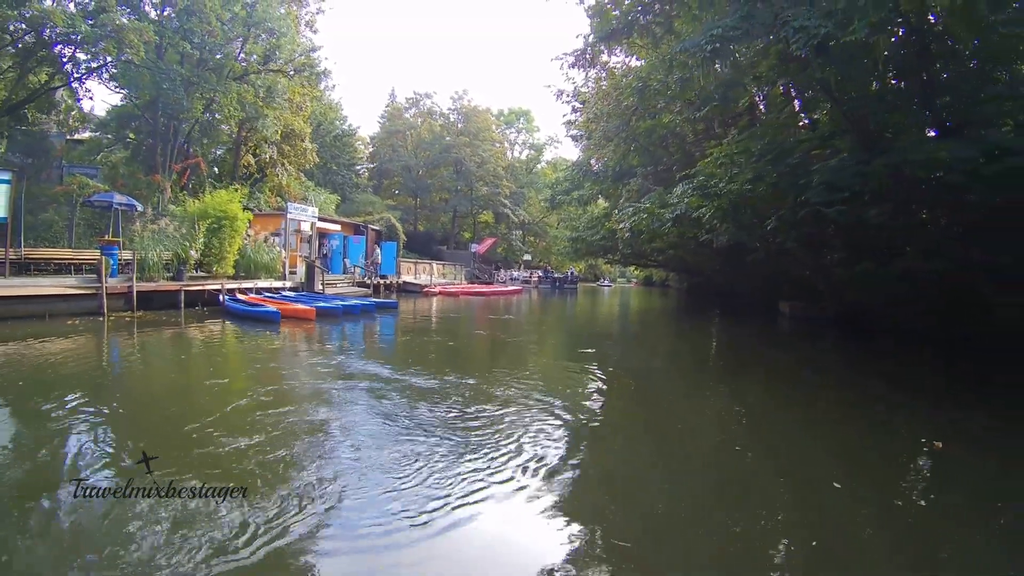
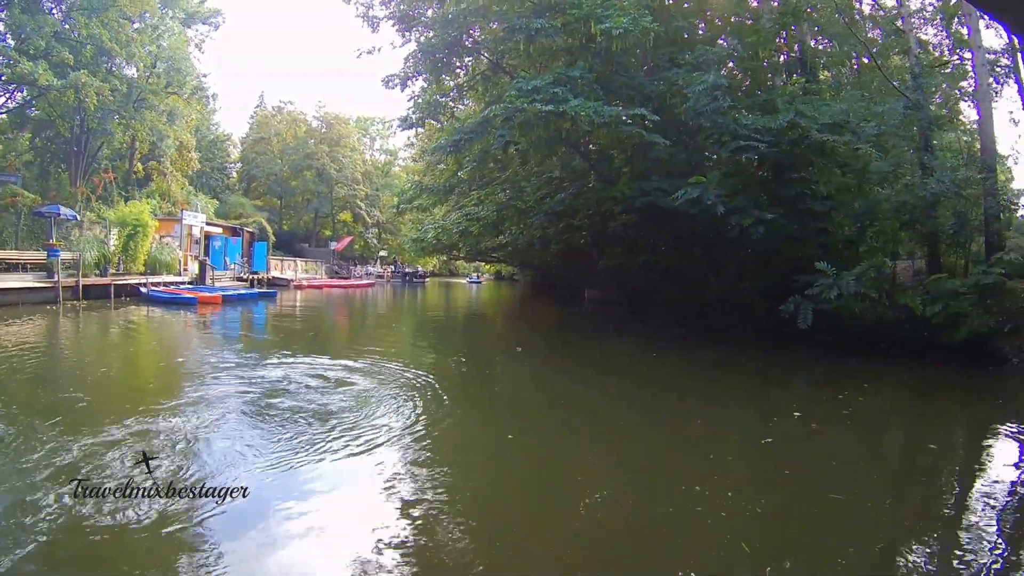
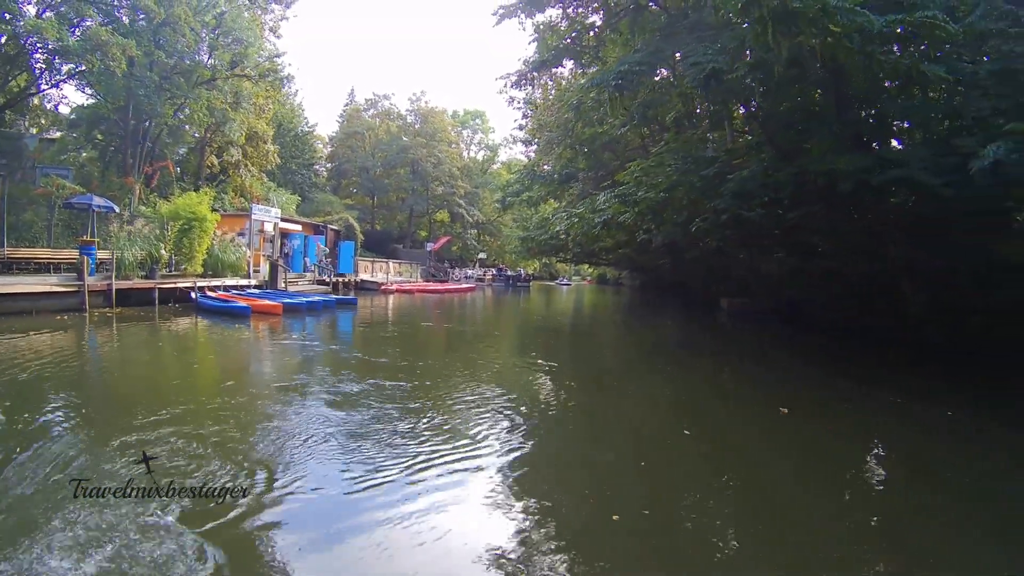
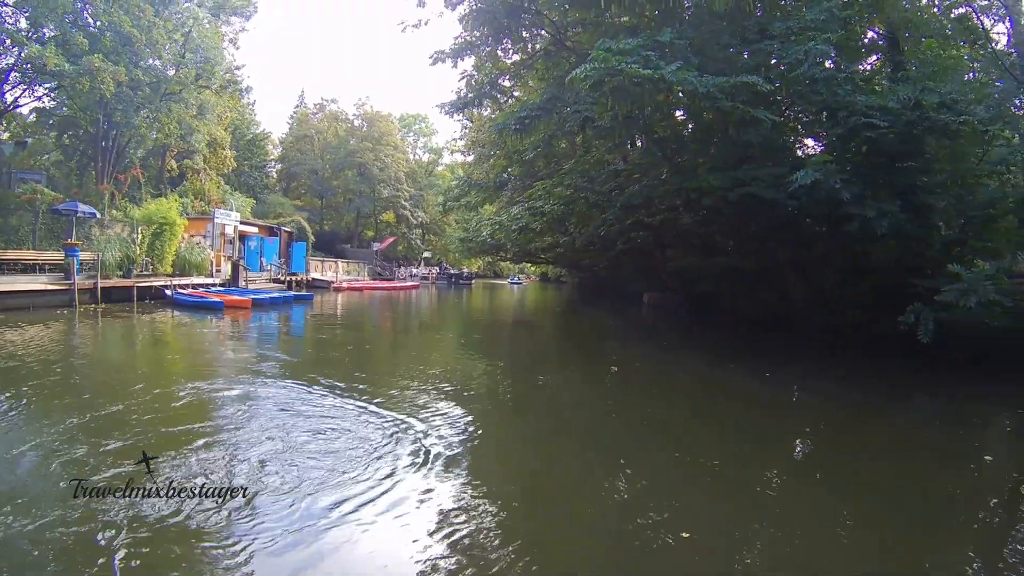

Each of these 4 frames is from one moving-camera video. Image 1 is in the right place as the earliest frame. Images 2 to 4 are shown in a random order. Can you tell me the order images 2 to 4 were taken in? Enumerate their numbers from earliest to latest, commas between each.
3, 4, 2
